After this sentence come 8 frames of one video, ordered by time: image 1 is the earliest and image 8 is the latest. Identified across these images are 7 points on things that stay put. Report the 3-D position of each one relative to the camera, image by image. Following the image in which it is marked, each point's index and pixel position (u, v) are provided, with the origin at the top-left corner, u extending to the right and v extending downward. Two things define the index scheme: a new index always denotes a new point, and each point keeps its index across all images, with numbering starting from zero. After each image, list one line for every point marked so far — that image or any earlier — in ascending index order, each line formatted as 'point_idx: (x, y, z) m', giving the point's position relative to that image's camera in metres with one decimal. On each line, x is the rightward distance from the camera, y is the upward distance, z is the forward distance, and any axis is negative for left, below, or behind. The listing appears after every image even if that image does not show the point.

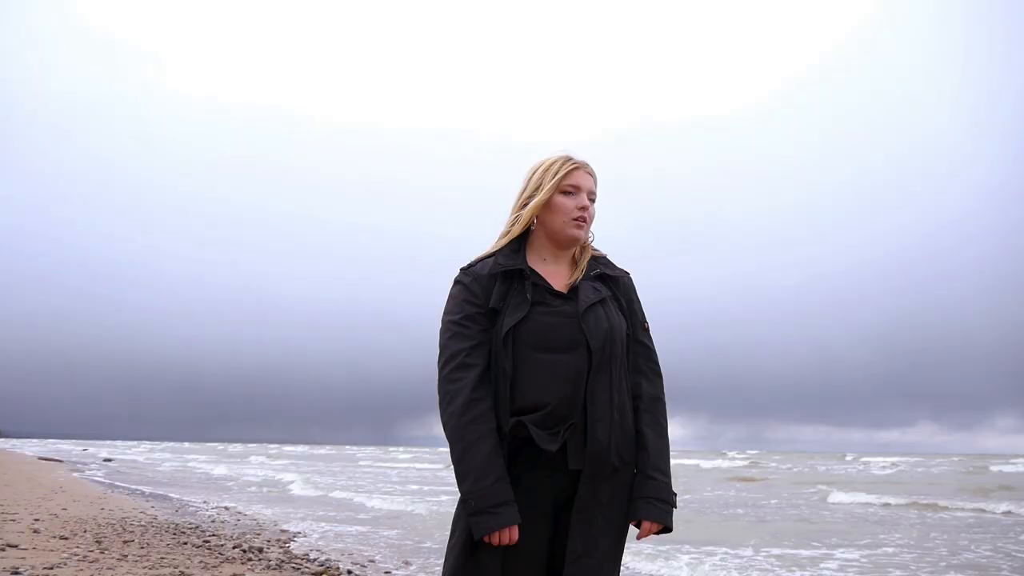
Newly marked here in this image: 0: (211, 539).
0: (-4.7, -3.9, +11.2) m
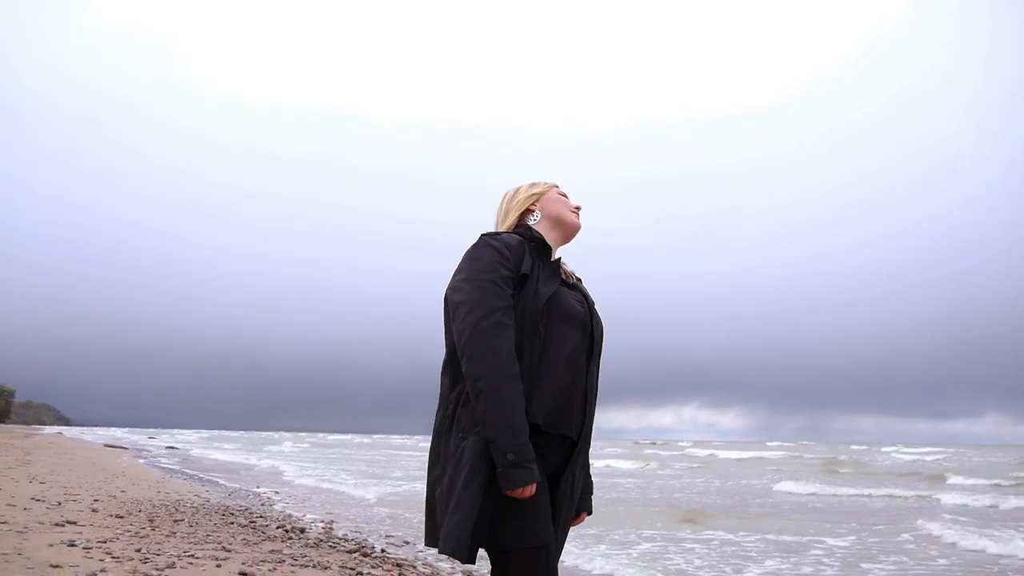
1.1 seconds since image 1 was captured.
0: (-4.2, -3.8, +11.8) m
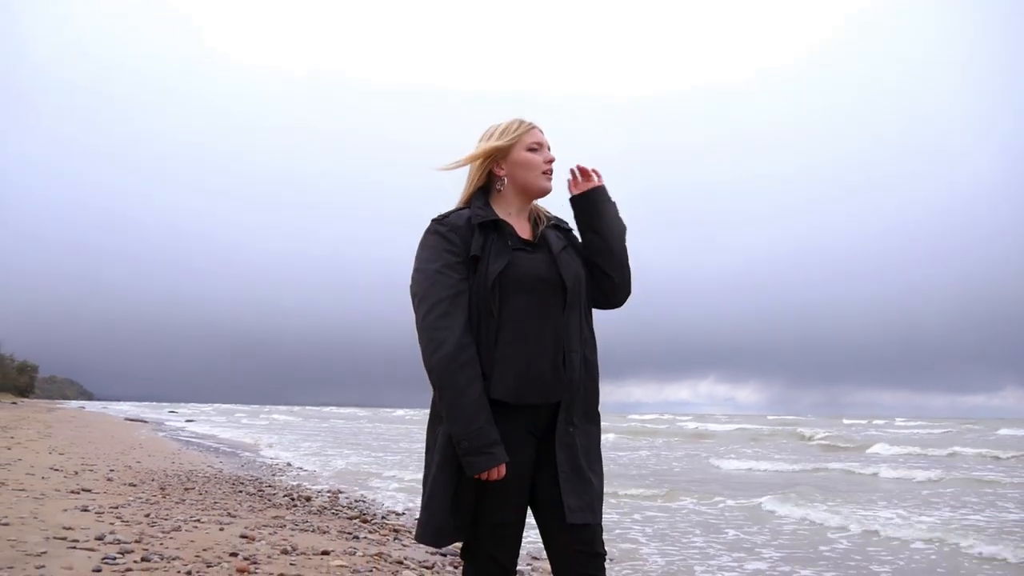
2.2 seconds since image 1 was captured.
0: (-4.2, -3.4, +12.3) m
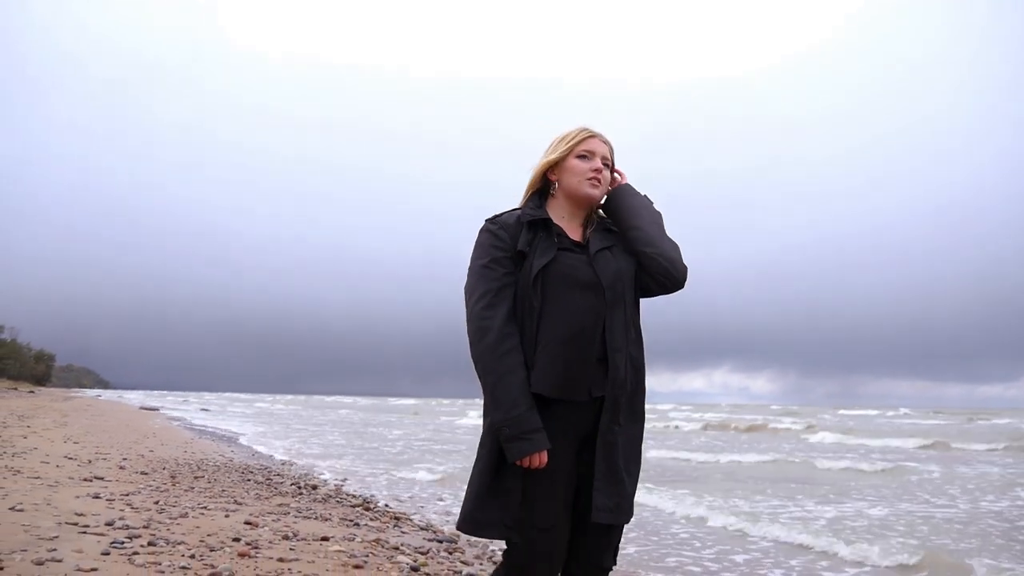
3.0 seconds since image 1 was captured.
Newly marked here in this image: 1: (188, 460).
0: (-4.2, -3.3, +12.6) m
1: (-6.3, -3.3, +13.9) m
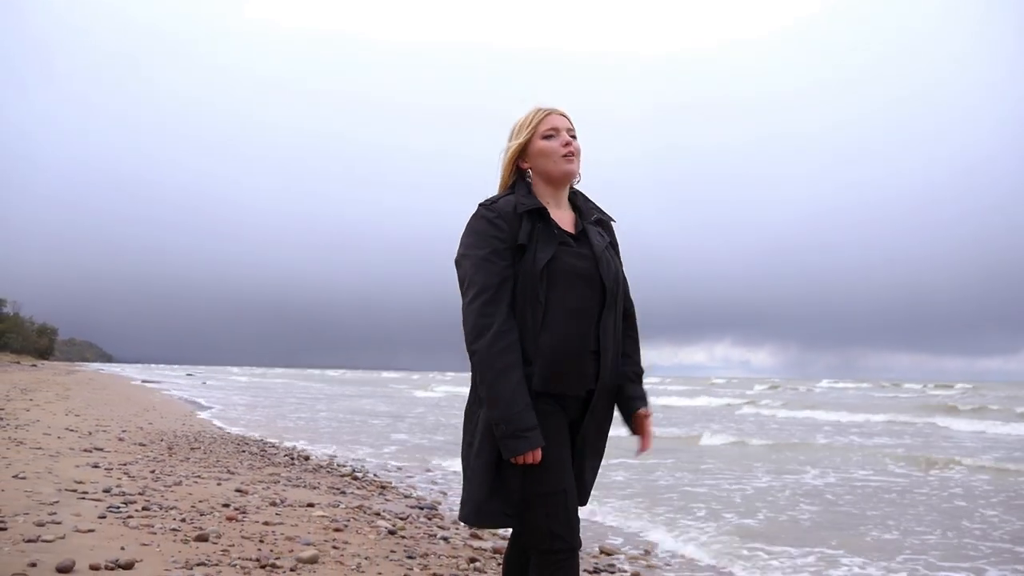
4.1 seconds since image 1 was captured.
0: (-4.4, -2.9, +13.0) m
1: (-6.5, -2.9, +14.4) m
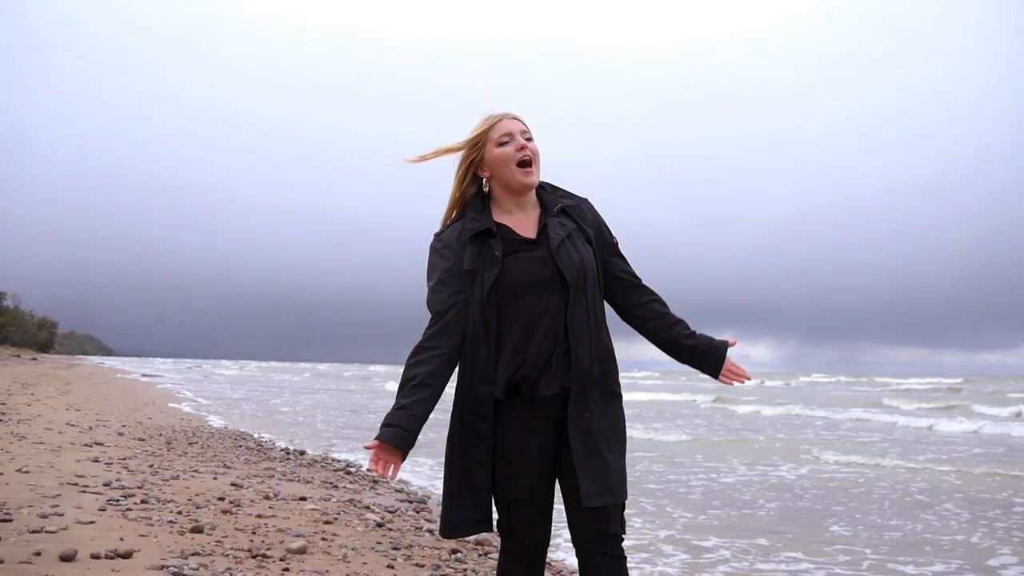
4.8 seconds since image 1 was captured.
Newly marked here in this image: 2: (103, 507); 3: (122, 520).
0: (-4.6, -2.9, +13.3) m
1: (-6.7, -2.8, +14.7) m
2: (-3.2, -1.7, +5.7) m
3: (-2.9, -1.7, +5.4) m
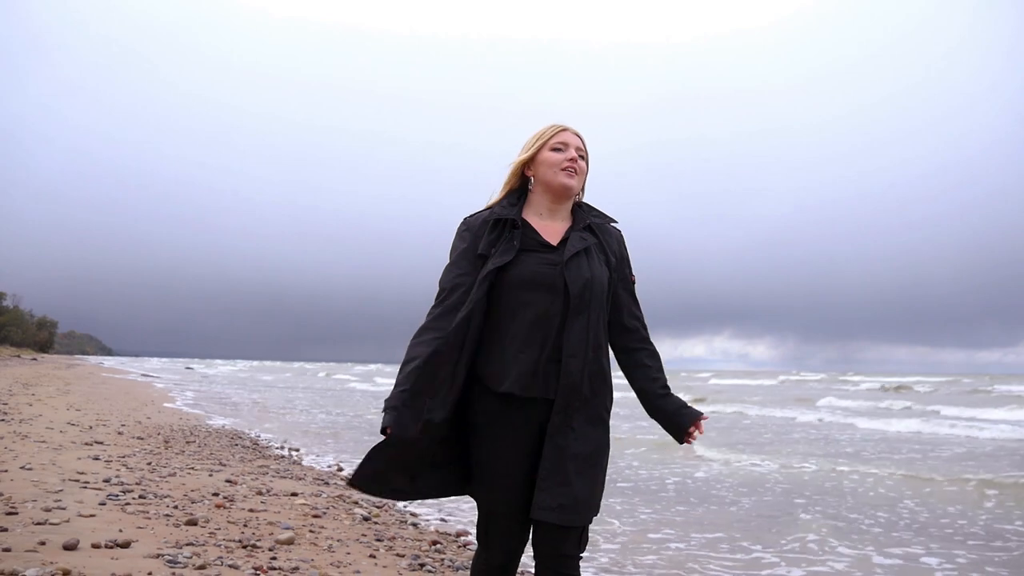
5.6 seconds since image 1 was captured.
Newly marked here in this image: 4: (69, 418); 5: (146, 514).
0: (-4.8, -2.9, +13.7) m
1: (-6.8, -2.9, +15.0) m
2: (-3.4, -1.8, +6.1) m
3: (-3.1, -1.8, +5.7) m
4: (-8.2, -2.4, +13.3) m
5: (-3.0, -1.8, +5.8) m
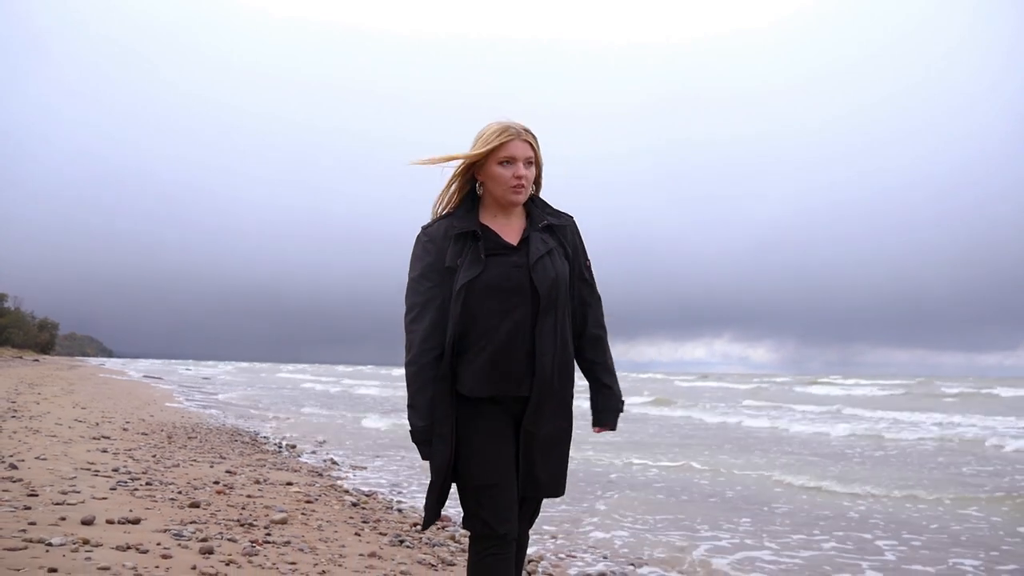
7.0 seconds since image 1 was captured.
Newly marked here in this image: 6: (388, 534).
0: (-5.0, -3.0, +14.2) m
1: (-7.1, -2.9, +15.6) m
2: (-3.7, -1.8, +6.6) m
3: (-3.3, -1.8, +6.3) m
4: (-8.4, -2.5, +13.9) m
5: (-3.2, -1.9, +6.4) m
6: (-1.0, -2.1, +6.2) m
